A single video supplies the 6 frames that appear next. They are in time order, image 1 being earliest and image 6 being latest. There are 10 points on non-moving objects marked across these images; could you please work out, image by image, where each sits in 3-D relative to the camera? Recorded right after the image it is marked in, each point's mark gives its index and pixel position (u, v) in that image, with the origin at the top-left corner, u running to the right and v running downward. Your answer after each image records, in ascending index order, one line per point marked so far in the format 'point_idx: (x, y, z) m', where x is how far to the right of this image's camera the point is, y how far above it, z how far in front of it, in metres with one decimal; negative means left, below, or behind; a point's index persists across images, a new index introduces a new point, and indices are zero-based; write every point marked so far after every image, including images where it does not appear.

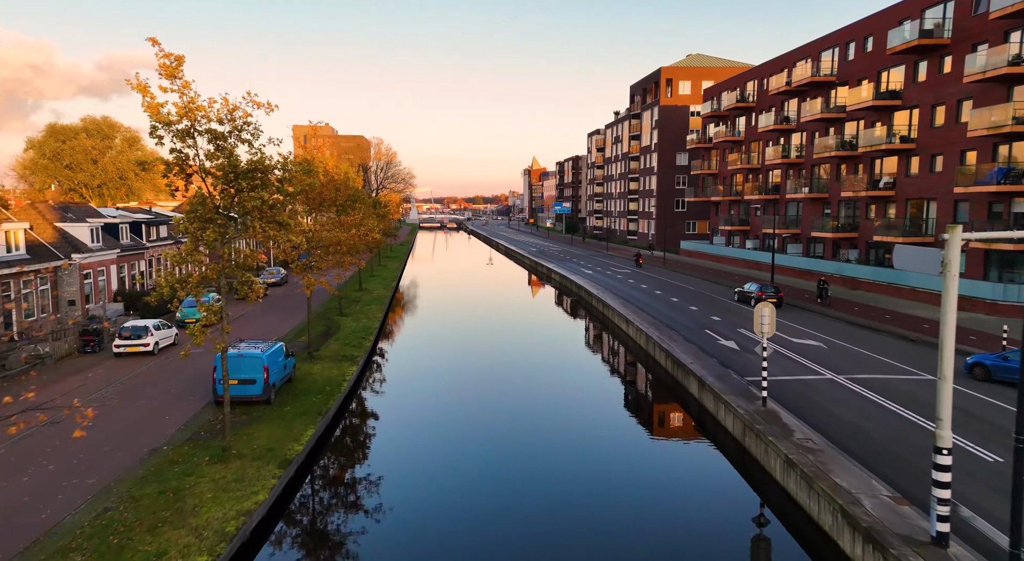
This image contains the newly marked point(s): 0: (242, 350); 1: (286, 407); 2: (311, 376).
0: (-6.3, -1.6, +14.1) m
1: (-5.3, -3.0, +14.0) m
2: (-5.6, -2.7, +17.0) m
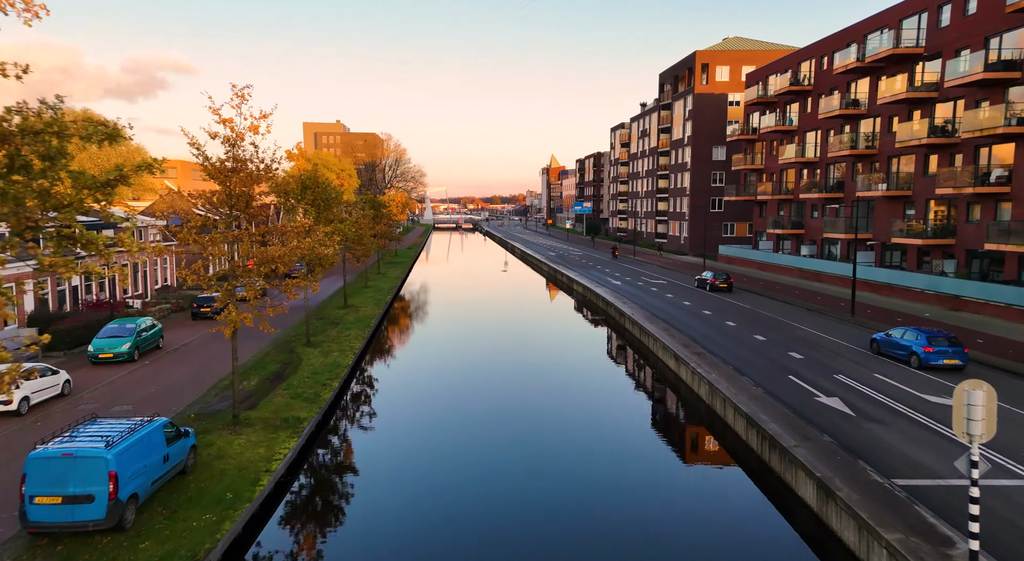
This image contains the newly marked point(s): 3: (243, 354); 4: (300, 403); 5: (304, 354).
0: (-6.2, -2.3, +8.5) m
1: (-5.2, -3.6, +8.4) m
2: (-5.4, -3.4, +11.4) m
3: (-8.7, -2.4, +19.4) m
4: (-5.2, -3.0, +14.9) m
5: (-6.8, -2.4, +19.9) m
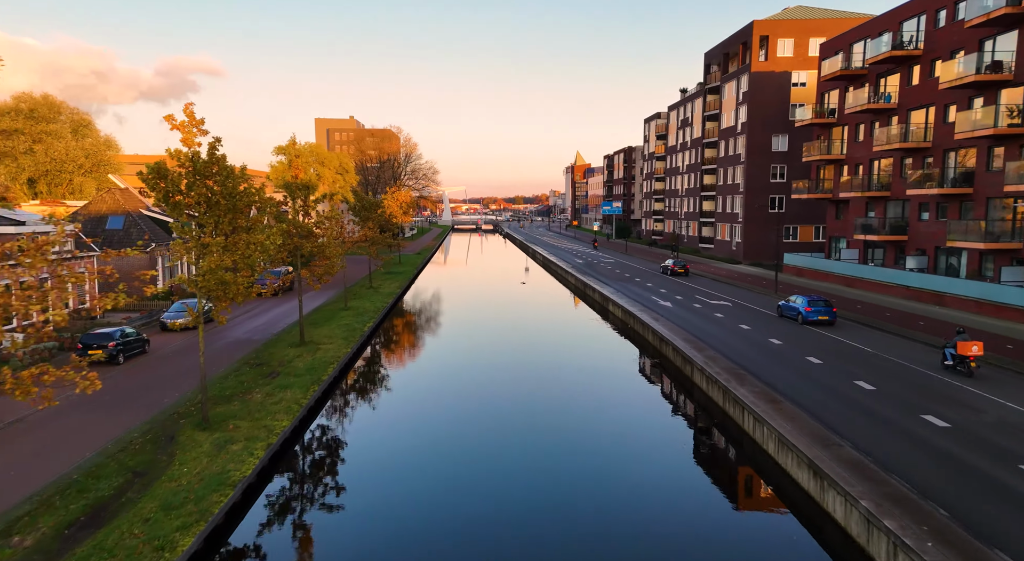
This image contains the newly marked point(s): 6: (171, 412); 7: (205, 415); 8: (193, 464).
0: (-6.3, -3.2, +0.8) m
1: (-5.3, -4.6, +0.7) m
2: (-5.5, -4.3, +3.6) m
3: (-8.5, -3.3, +11.8) m
4: (-5.1, -3.9, +7.1) m
5: (-6.5, -3.3, +12.2) m
6: (-7.8, -3.0, +13.9) m
7: (-6.8, -2.9, +13.6) m
8: (-6.0, -3.4, +11.4) m
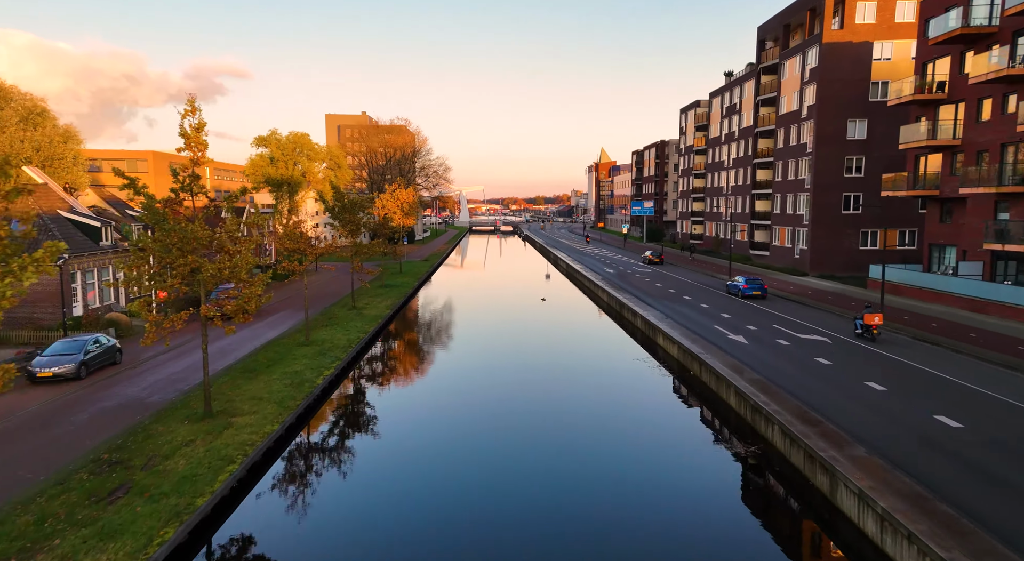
0: (-6.6, -4.1, -6.4) m
1: (-5.6, -5.4, -6.5) m
2: (-5.7, -5.1, -3.6) m
3: (-8.4, -4.2, +4.7) m
4: (-5.2, -4.8, -0.1) m
5: (-6.5, -4.2, +5.0) m
6: (-7.7, -3.8, +6.8) m
7: (-6.7, -3.7, +6.4) m
8: (-6.0, -4.2, +4.2) m
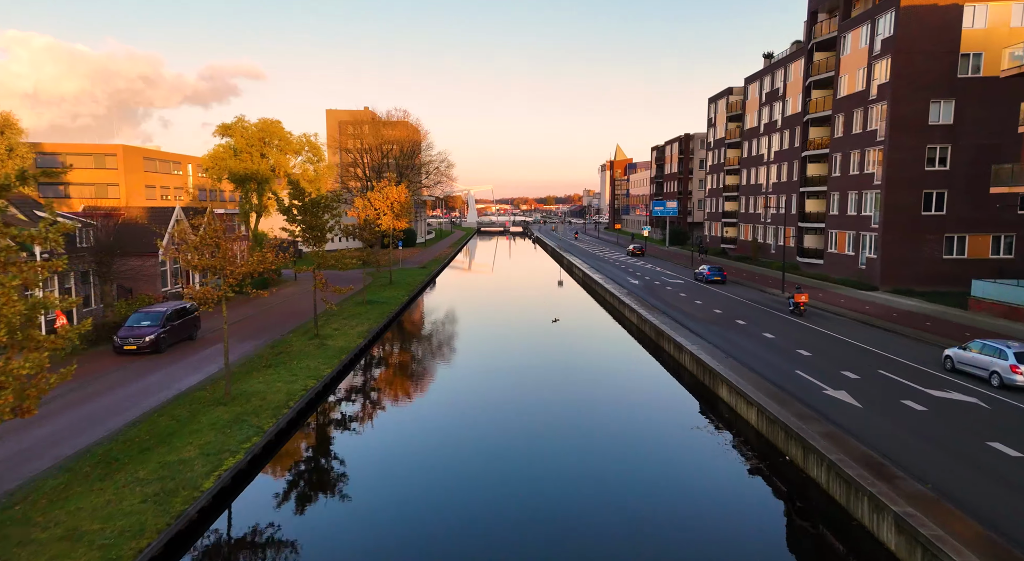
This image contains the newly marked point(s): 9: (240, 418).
0: (-7.0, -4.8, -12.7) m
1: (-6.0, -6.2, -12.9) m
2: (-6.0, -5.9, -9.9) m
3: (-8.6, -4.9, -1.6) m
4: (-5.5, -5.5, -6.5) m
5: (-6.6, -5.0, -1.4) m
6: (-7.8, -4.6, +0.5) m
7: (-6.8, -4.5, +0.1) m
8: (-6.2, -5.0, -2.1) m
9: (-6.2, -3.1, +13.6) m
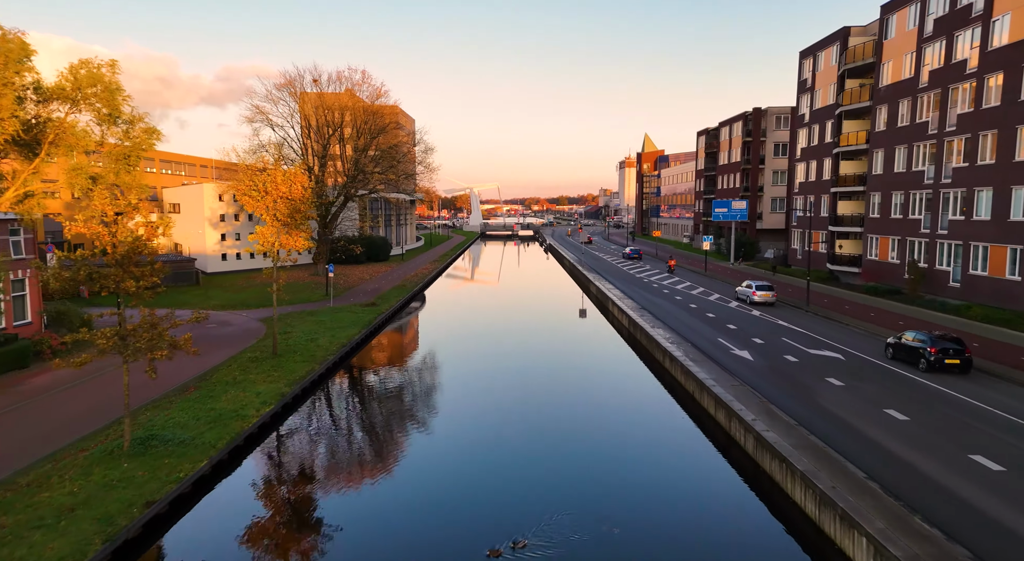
0: (-8.2, -7.1, -31.3) m
1: (-7.2, -8.4, -31.5) m
2: (-7.2, -8.1, -28.5) m
3: (-9.6, -7.2, -20.2) m
4: (-6.5, -7.8, -25.1) m
5: (-7.6, -7.2, -19.9) m
6: (-8.7, -6.8, -18.1) m
7: (-7.7, -6.7, -18.5) m
8: (-7.1, -7.2, -20.7) m
9: (-6.9, -5.4, -5.0) m
